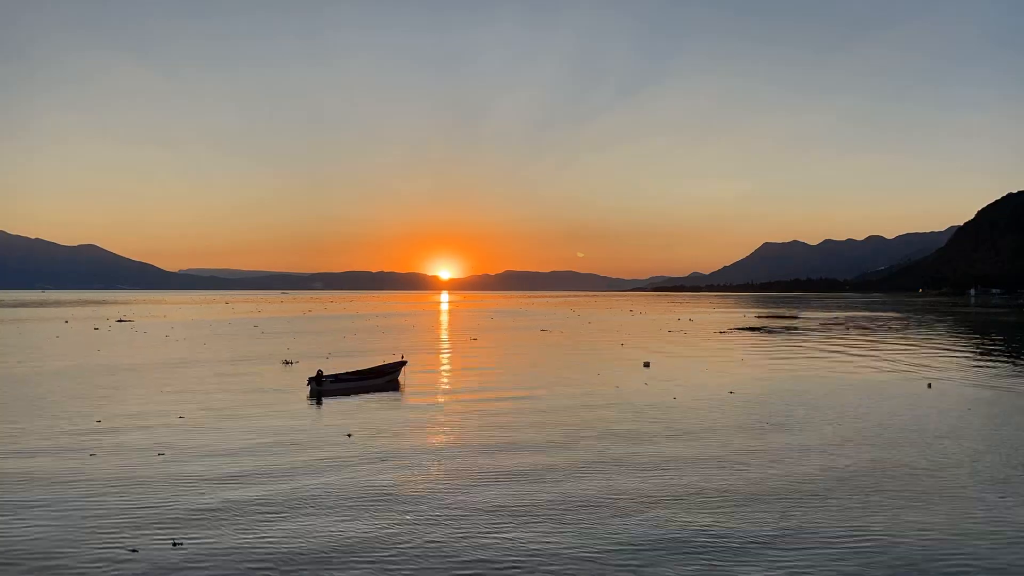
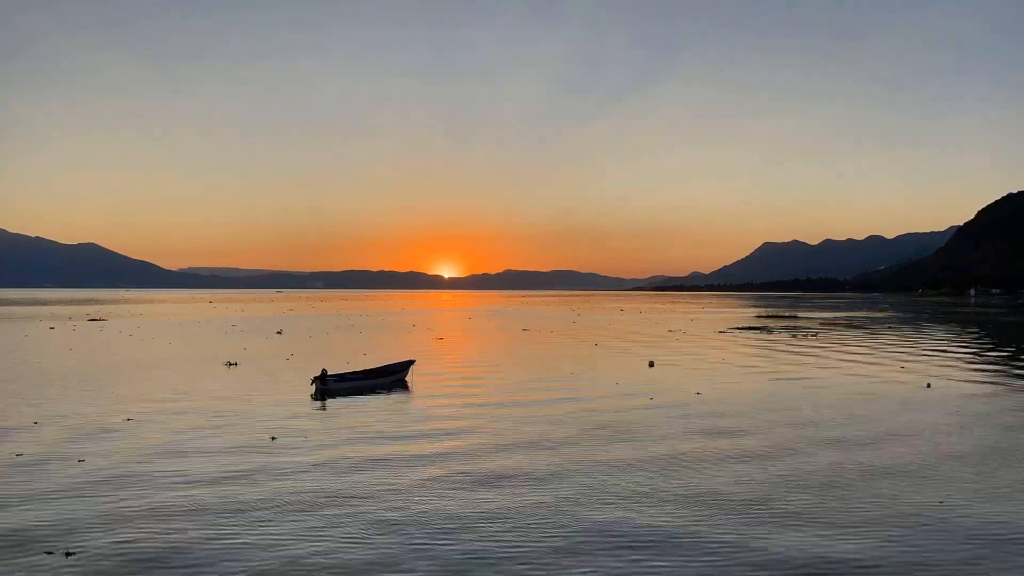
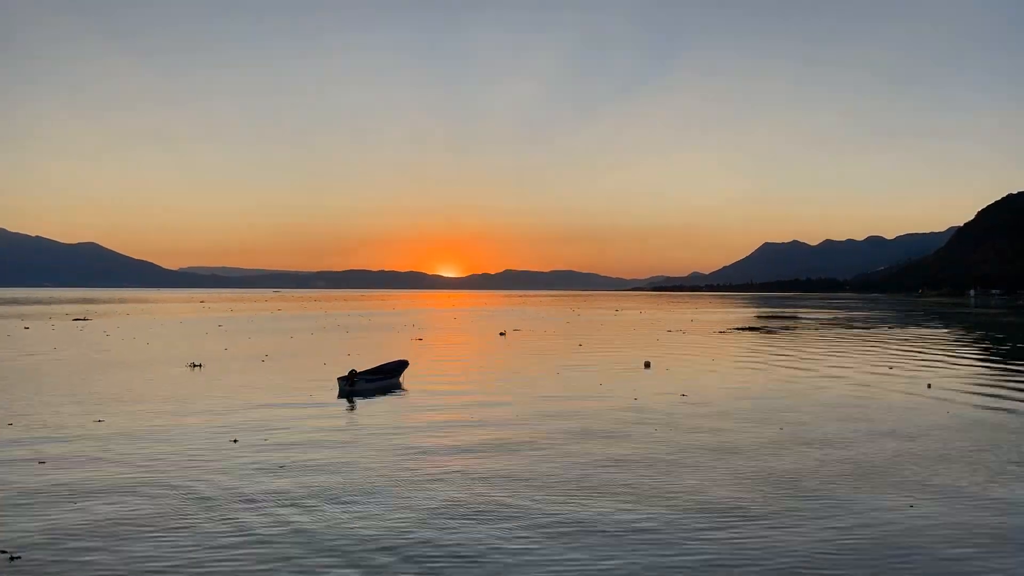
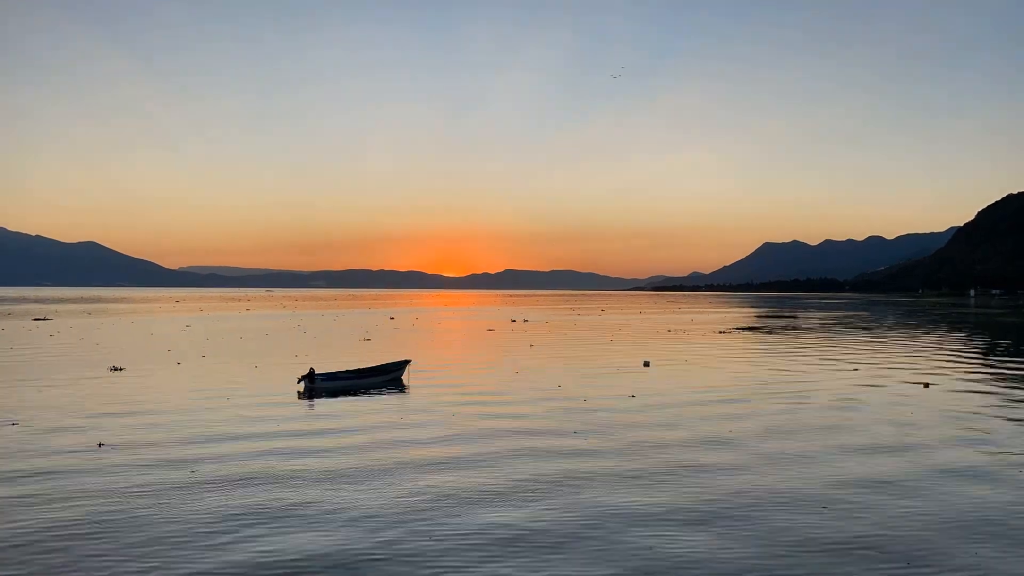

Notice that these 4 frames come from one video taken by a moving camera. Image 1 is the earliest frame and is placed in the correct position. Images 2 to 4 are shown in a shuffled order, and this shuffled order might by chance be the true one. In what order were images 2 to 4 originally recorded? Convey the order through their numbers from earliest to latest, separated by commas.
2, 3, 4
